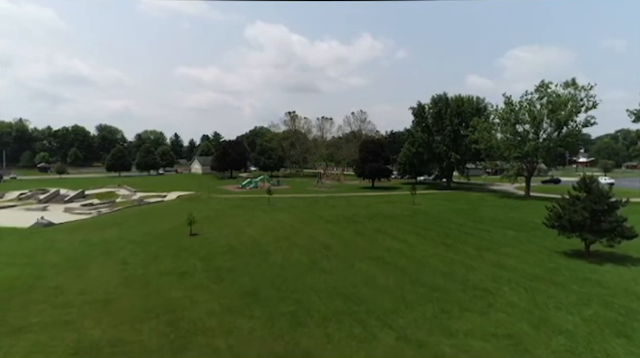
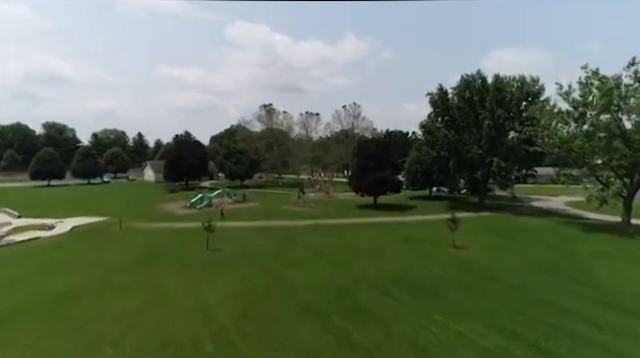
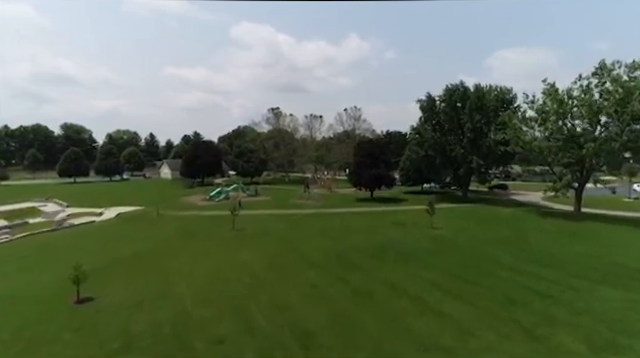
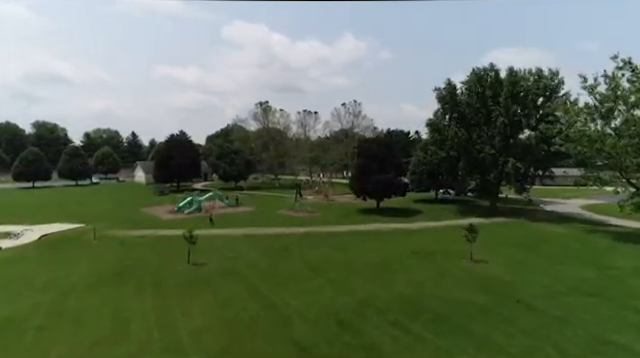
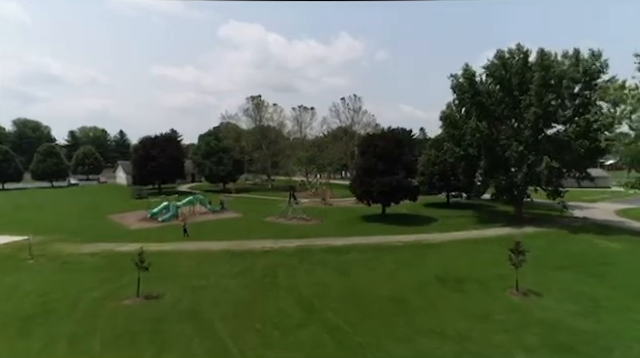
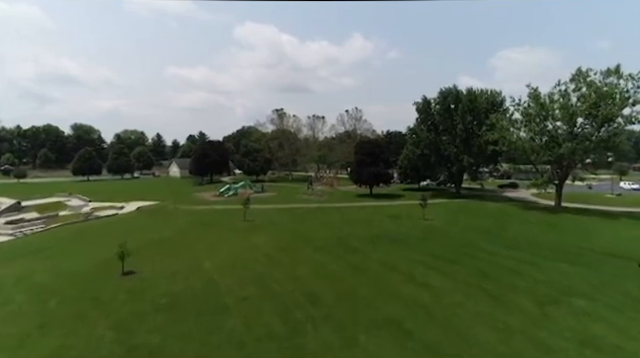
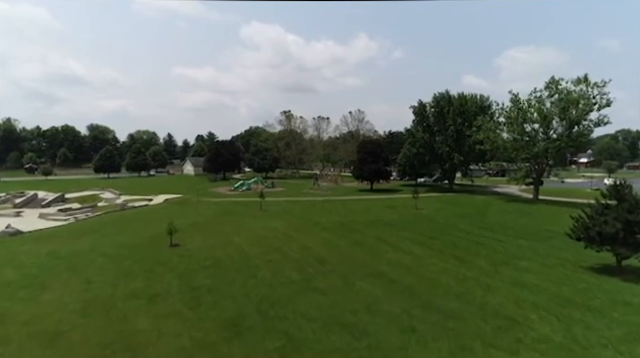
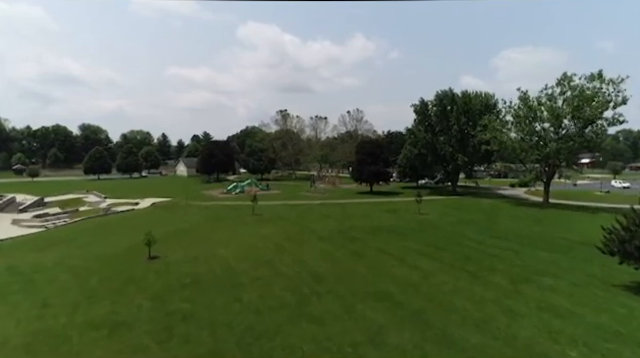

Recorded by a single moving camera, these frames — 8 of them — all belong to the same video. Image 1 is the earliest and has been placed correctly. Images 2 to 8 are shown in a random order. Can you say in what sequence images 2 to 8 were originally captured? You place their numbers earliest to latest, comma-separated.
7, 8, 6, 3, 2, 4, 5
